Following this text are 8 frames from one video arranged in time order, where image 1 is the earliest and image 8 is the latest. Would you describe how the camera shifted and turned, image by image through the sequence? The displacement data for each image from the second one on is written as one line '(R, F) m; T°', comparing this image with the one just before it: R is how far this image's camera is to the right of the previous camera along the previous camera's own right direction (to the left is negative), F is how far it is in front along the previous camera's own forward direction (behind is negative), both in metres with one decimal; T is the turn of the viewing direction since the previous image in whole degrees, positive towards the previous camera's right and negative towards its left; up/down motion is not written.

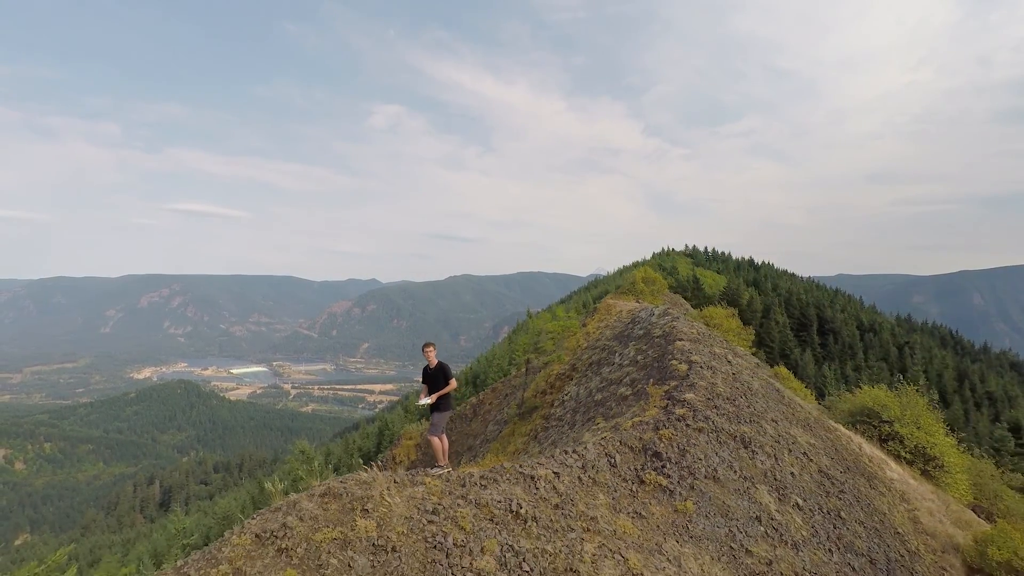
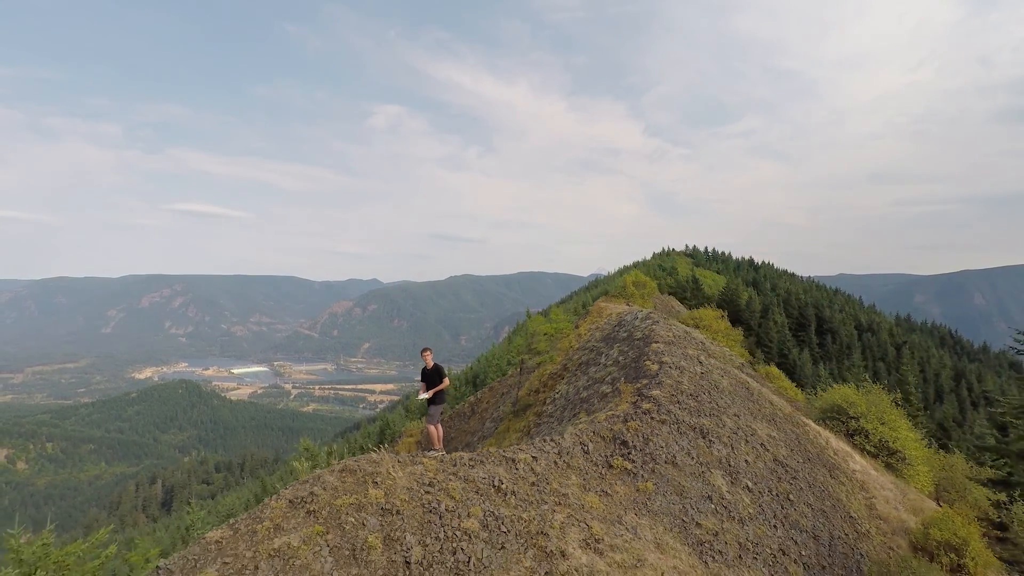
(+0.1, -0.6) m; 0°
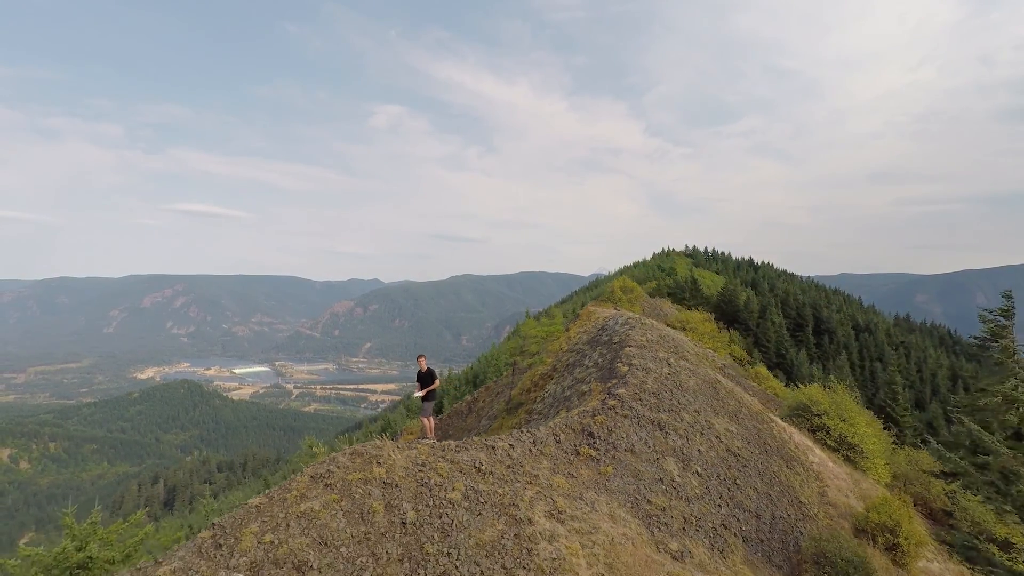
(+0.2, -0.7) m; 0°
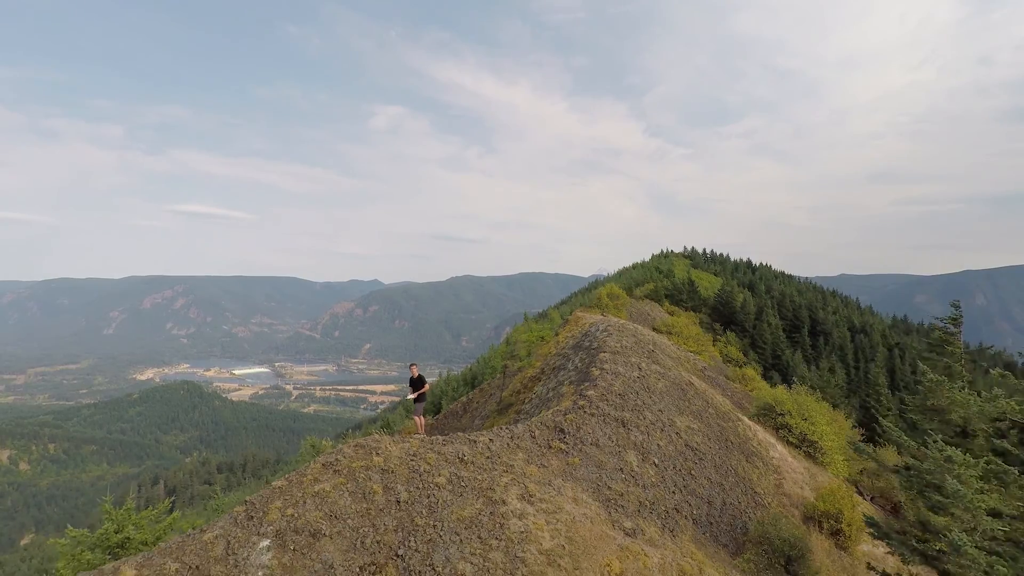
(+0.2, -0.8) m; 0°
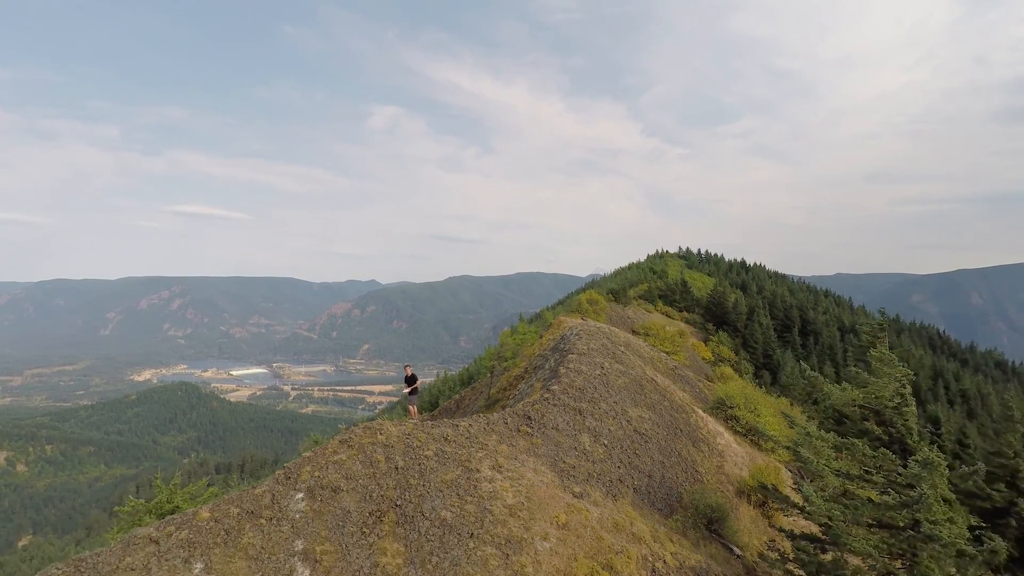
(+0.3, -1.4) m; 0°
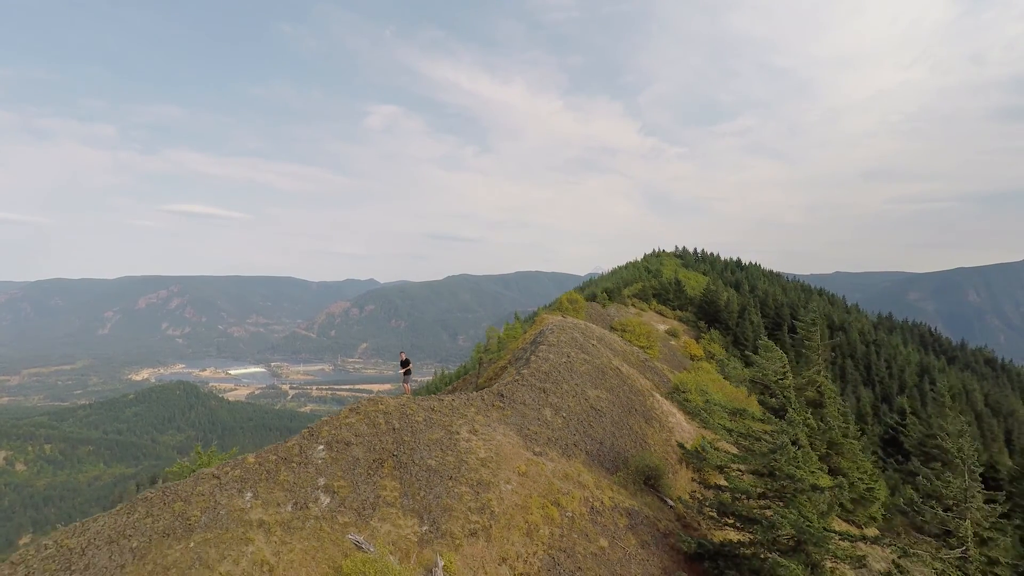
(+0.3, -1.8) m; 0°
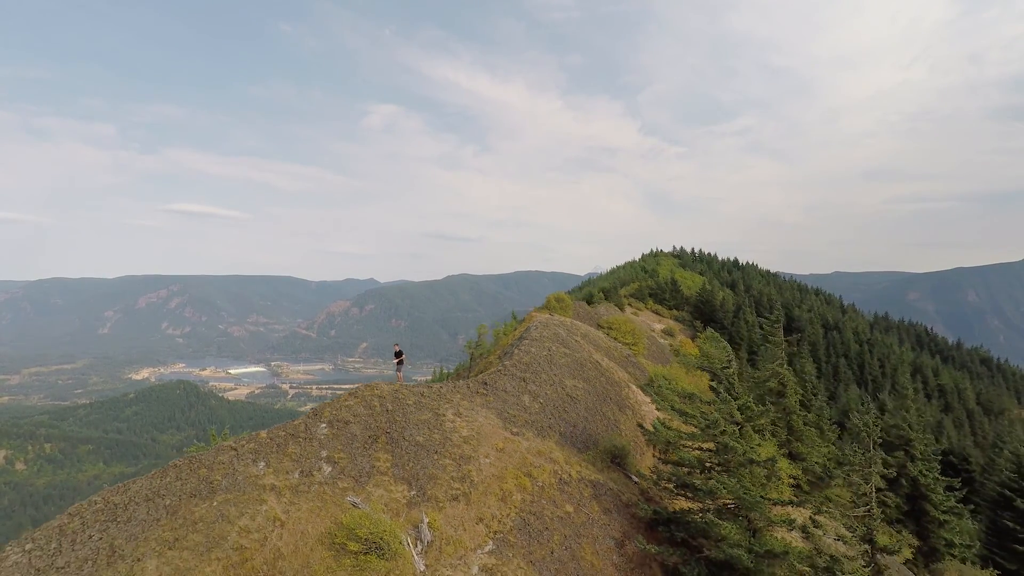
(+0.5, -0.9) m; 0°
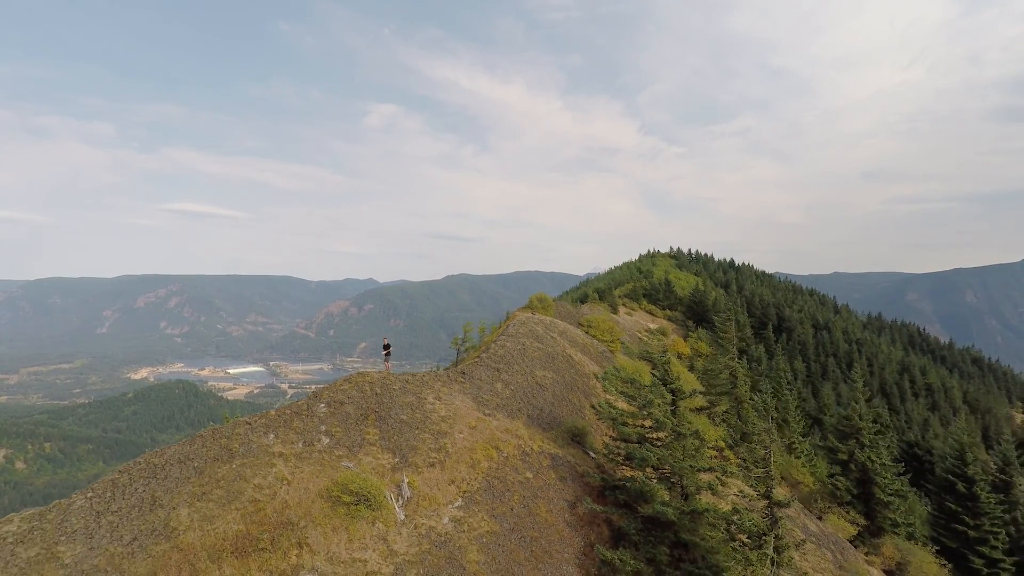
(+0.6, -1.5) m; 0°
